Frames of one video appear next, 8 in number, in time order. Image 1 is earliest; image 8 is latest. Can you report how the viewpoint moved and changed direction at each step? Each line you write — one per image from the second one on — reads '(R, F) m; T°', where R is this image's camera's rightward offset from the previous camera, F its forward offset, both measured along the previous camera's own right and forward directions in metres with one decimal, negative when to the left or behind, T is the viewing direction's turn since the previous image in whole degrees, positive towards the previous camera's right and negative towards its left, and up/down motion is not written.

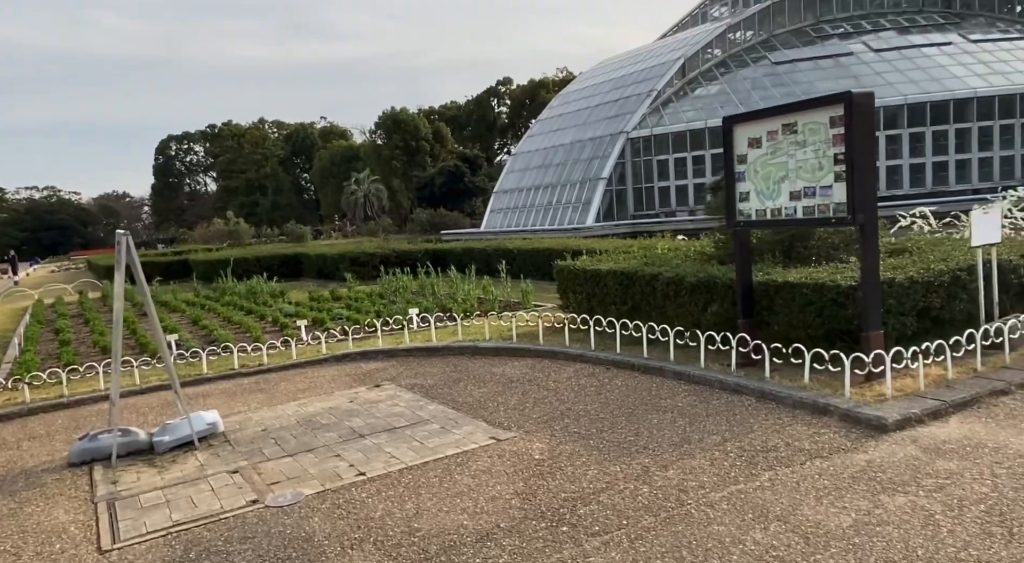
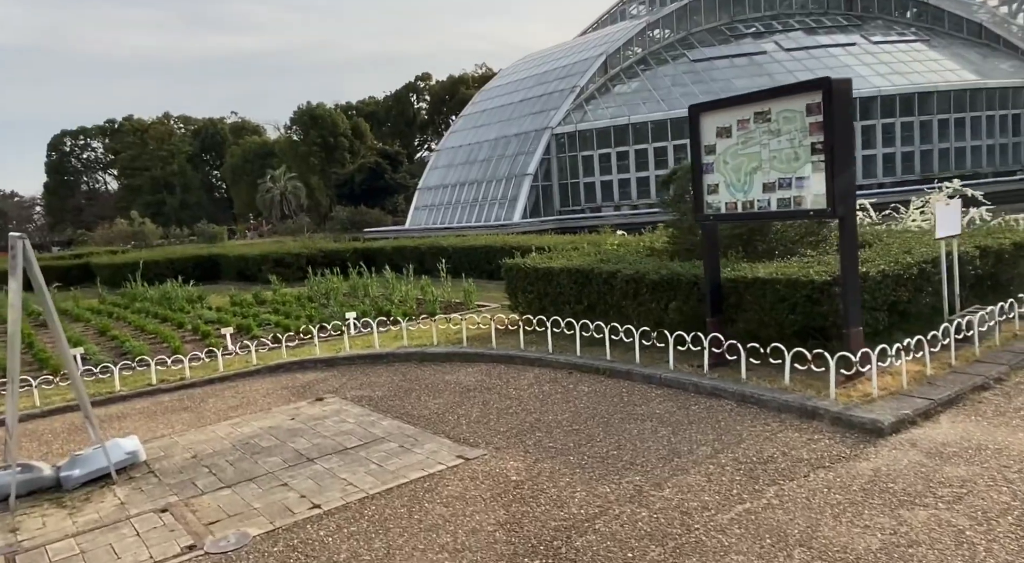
(-0.3, +0.5) m; +6°
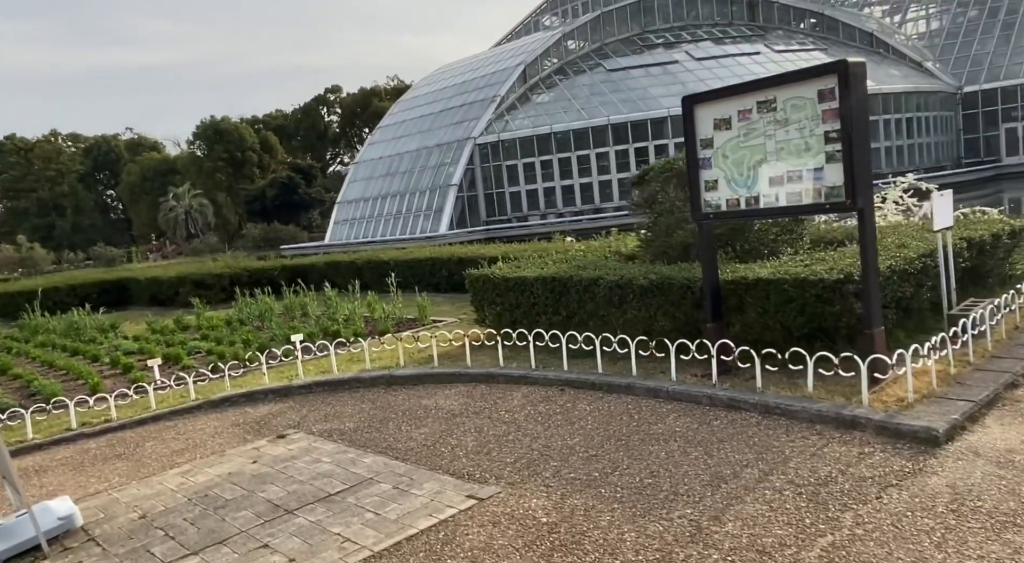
(-0.6, +0.7) m; +6°
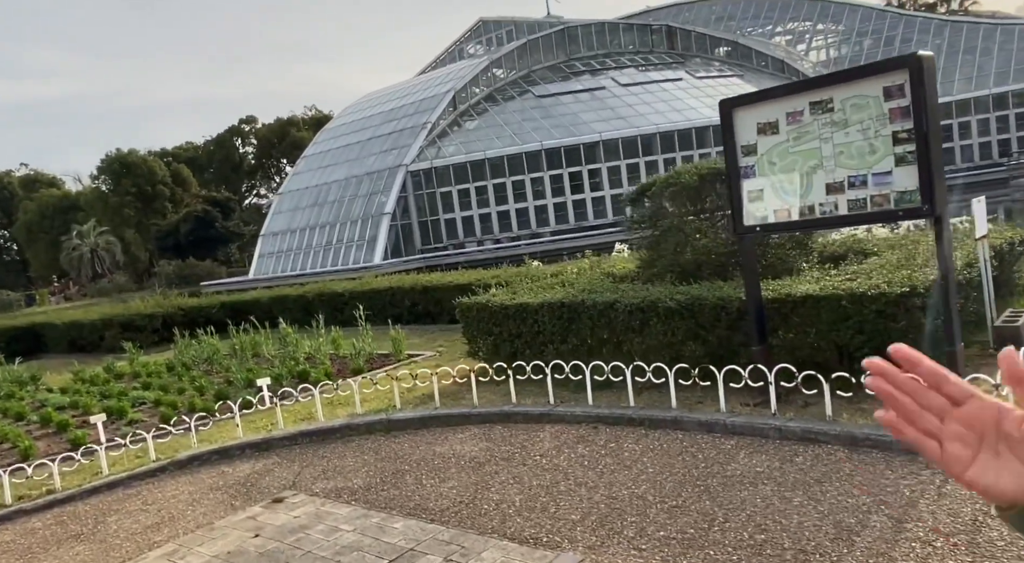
(-0.8, +0.7) m; +6°
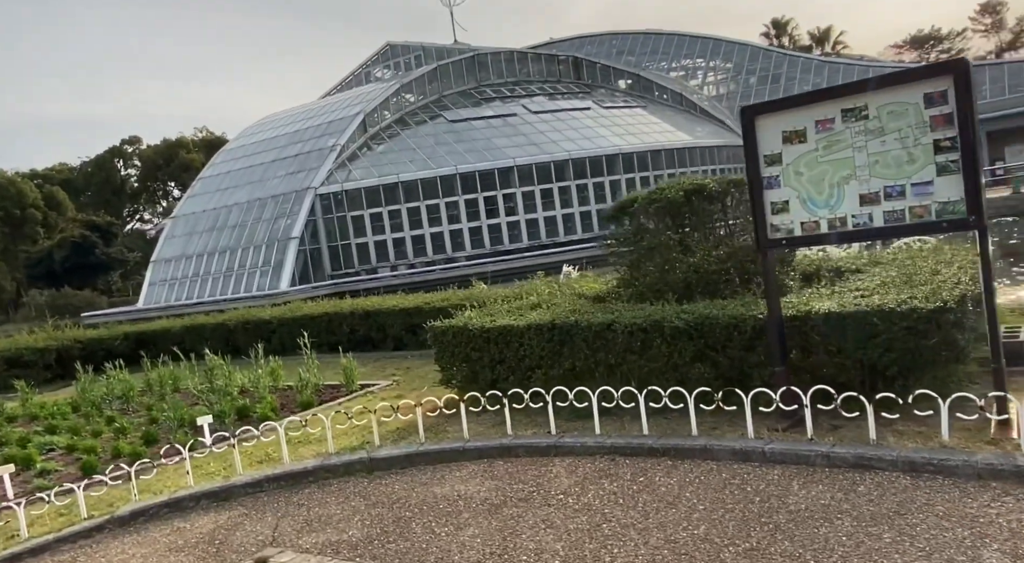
(-0.8, +0.6) m; +8°
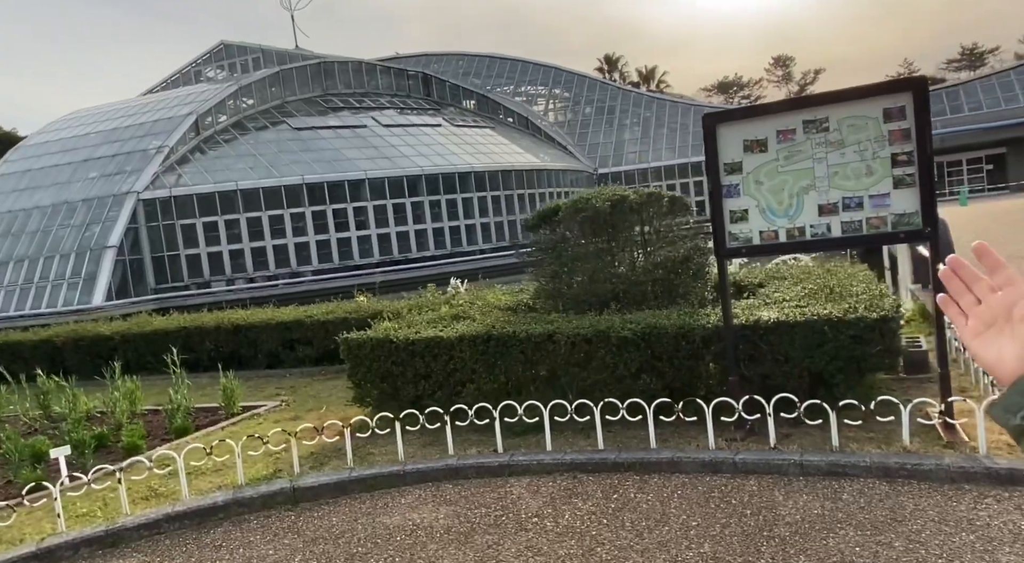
(-0.8, +0.5) m; +13°
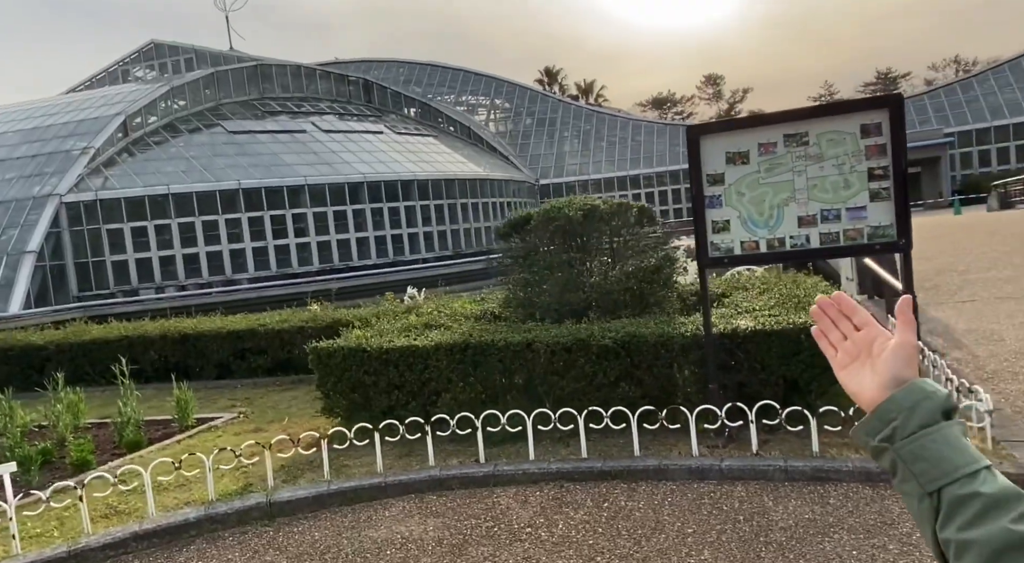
(-0.4, +0.1) m; +5°
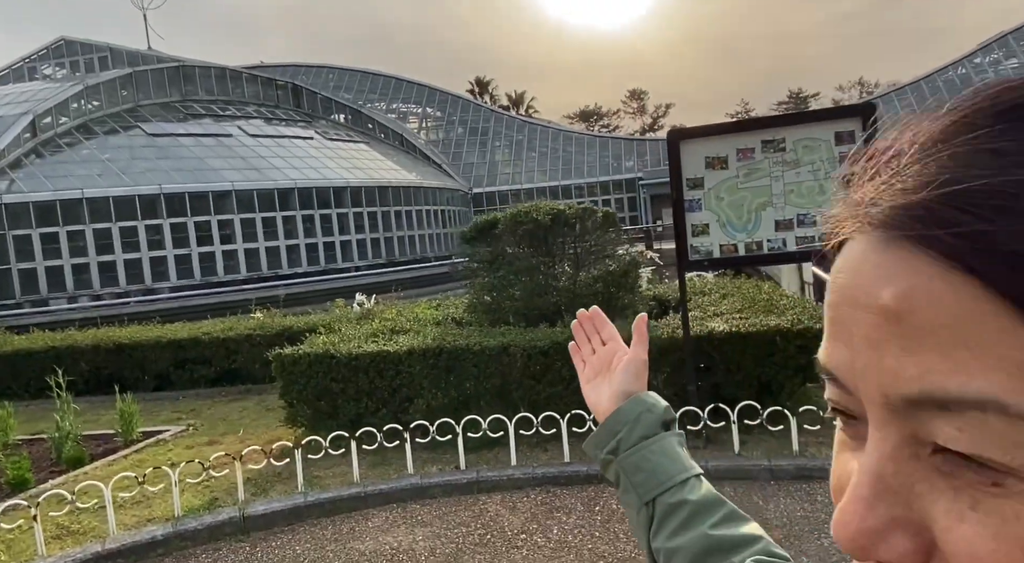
(-0.4, +0.1) m; +6°
